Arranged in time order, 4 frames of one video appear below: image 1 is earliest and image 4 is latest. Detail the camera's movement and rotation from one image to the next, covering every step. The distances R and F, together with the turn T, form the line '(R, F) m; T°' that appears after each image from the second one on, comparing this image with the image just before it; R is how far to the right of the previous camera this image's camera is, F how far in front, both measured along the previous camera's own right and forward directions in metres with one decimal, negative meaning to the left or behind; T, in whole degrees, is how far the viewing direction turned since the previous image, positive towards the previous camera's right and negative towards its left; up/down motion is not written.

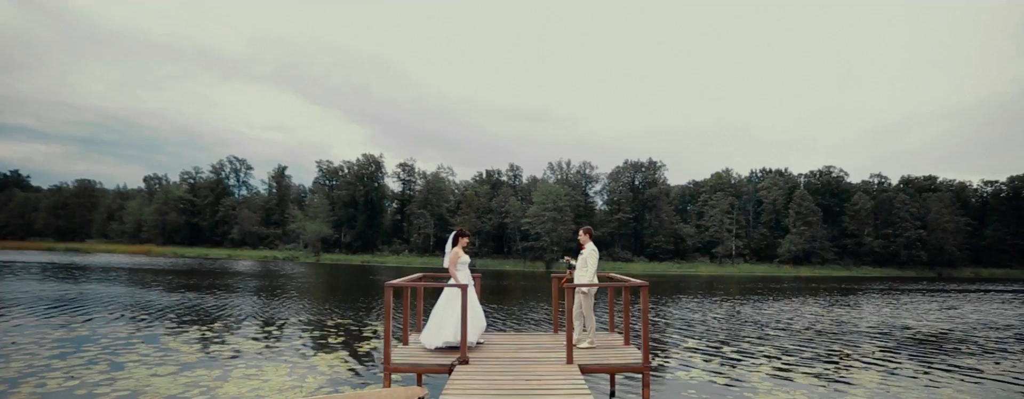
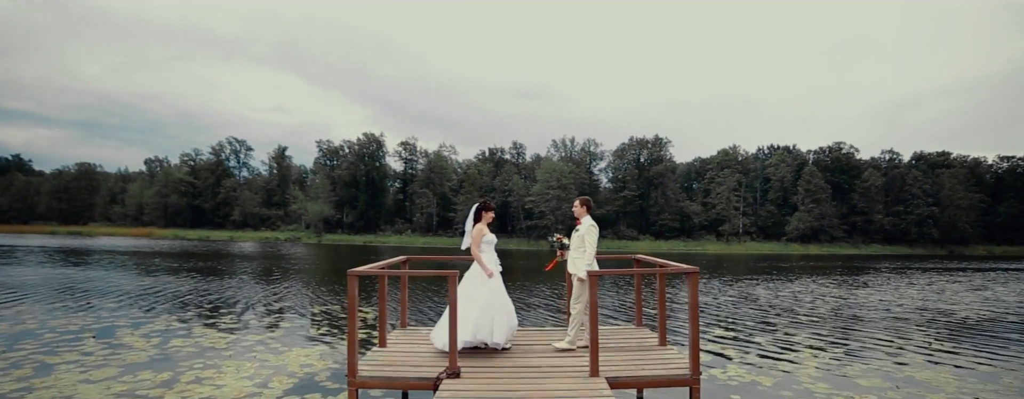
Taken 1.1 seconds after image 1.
(0.0, +1.4) m; 0°
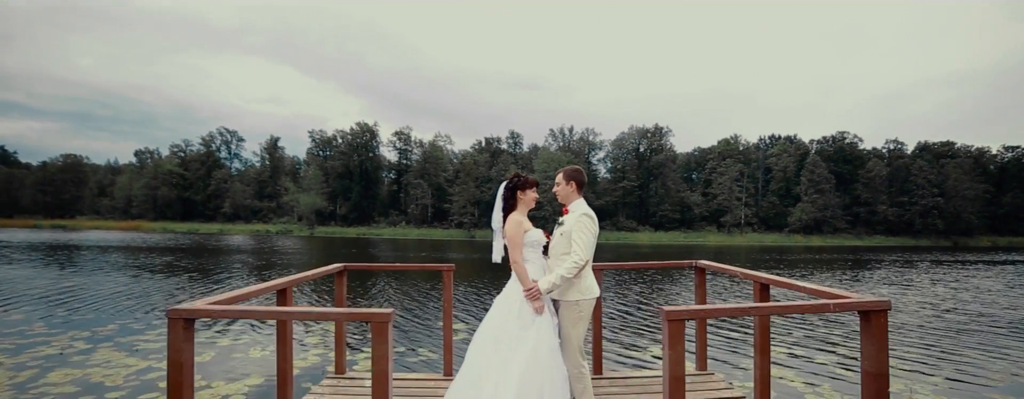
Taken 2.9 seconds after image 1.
(+0.2, +2.2) m; 0°
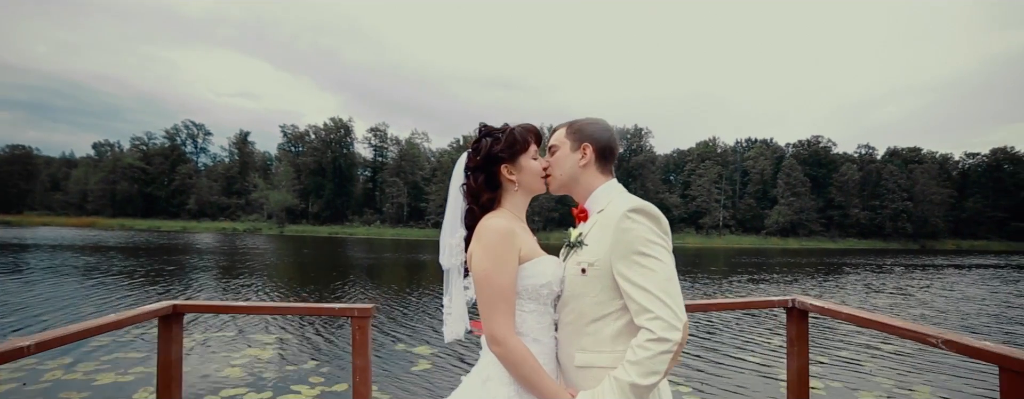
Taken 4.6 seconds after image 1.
(0.0, +1.8) m; +2°
